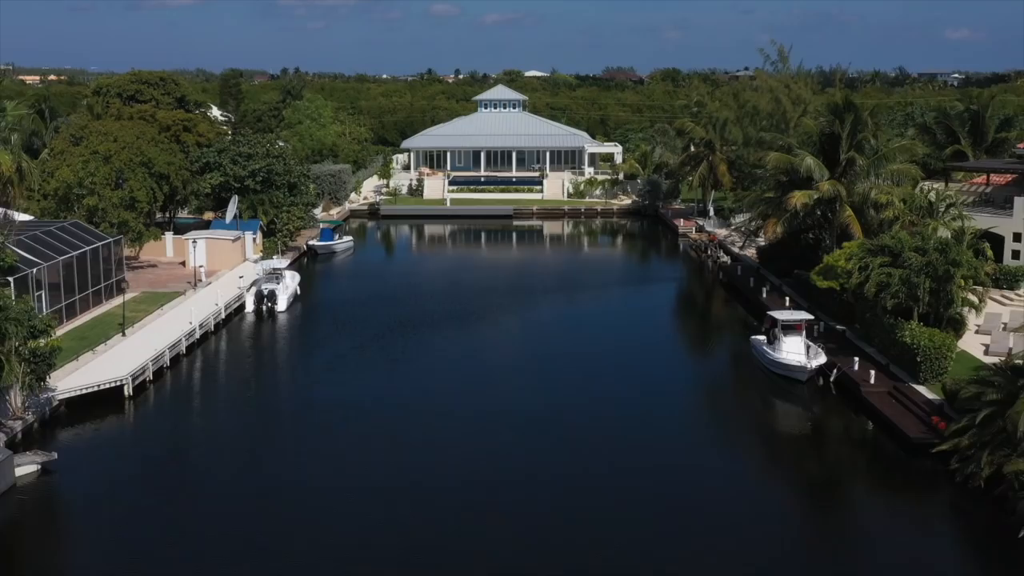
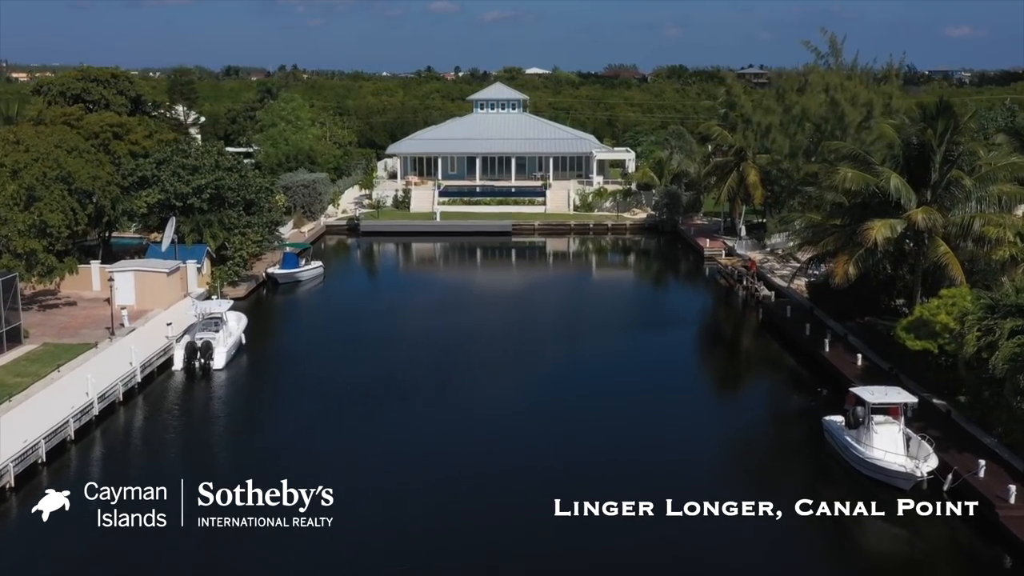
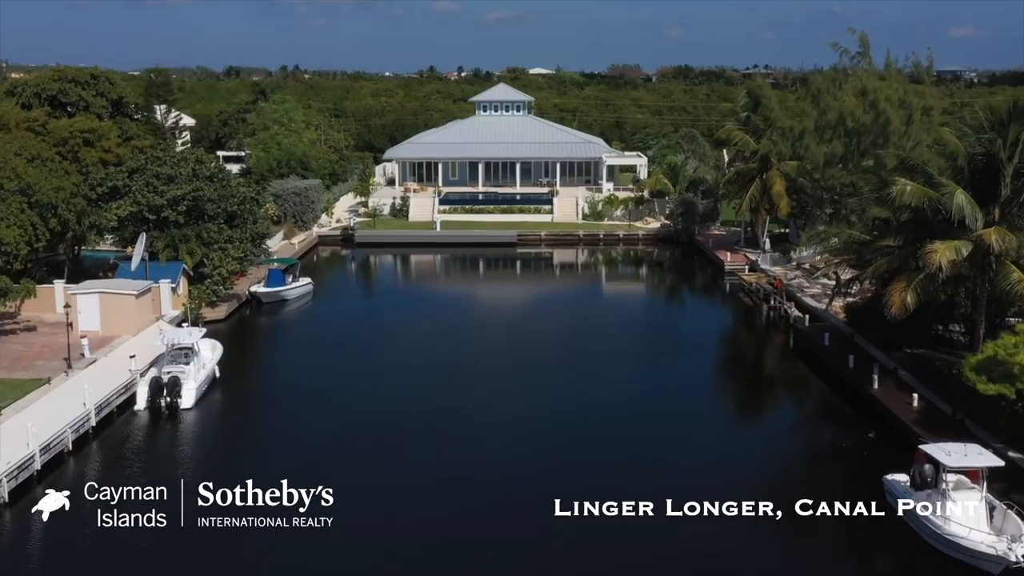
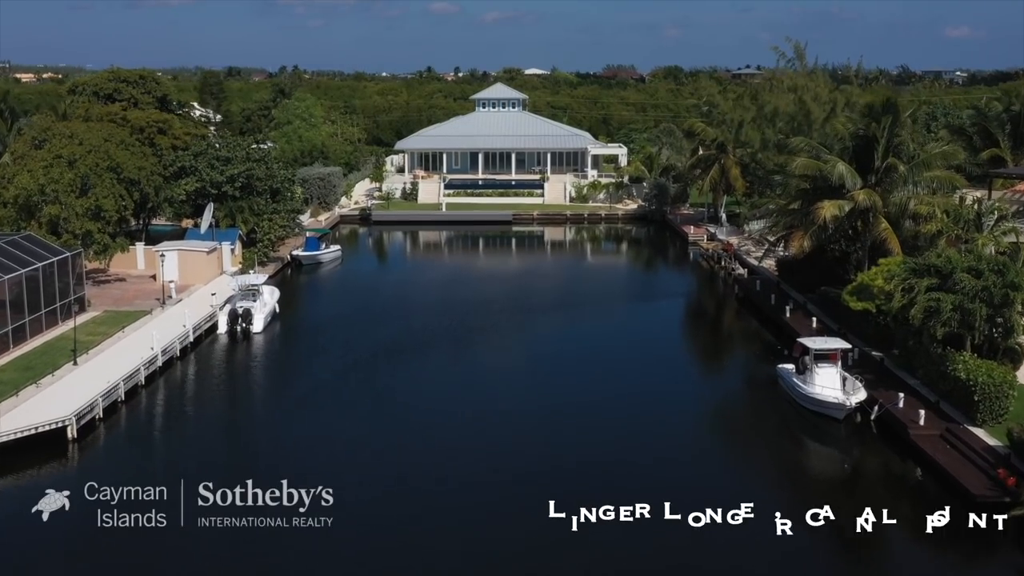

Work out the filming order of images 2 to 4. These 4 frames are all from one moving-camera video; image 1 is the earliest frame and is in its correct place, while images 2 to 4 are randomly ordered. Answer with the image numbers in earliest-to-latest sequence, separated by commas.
4, 2, 3
